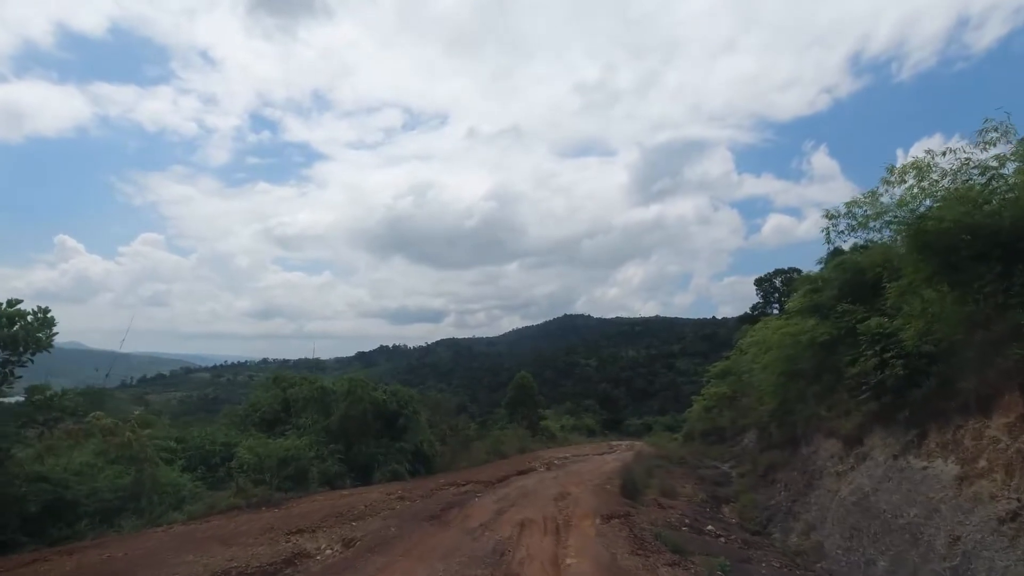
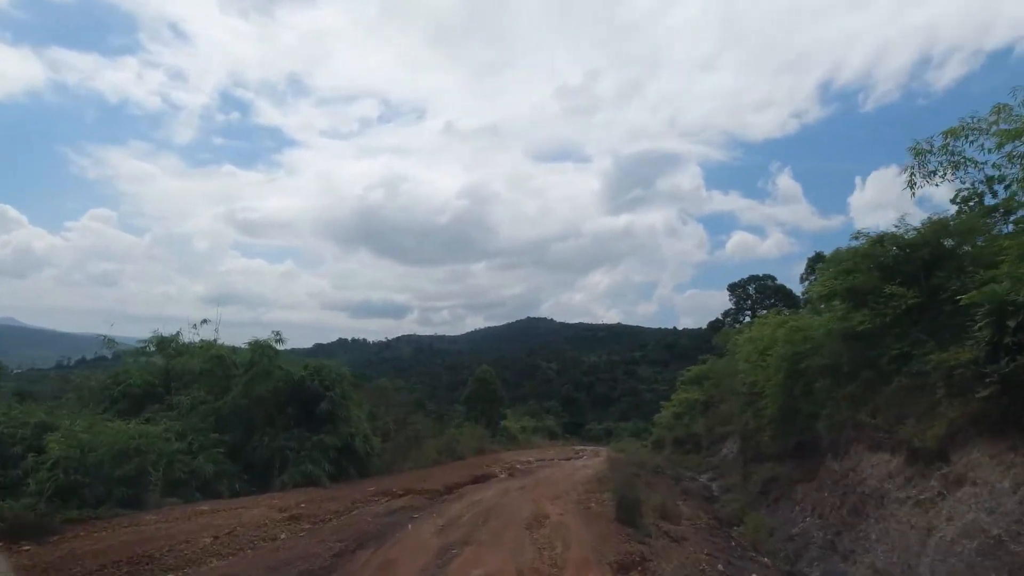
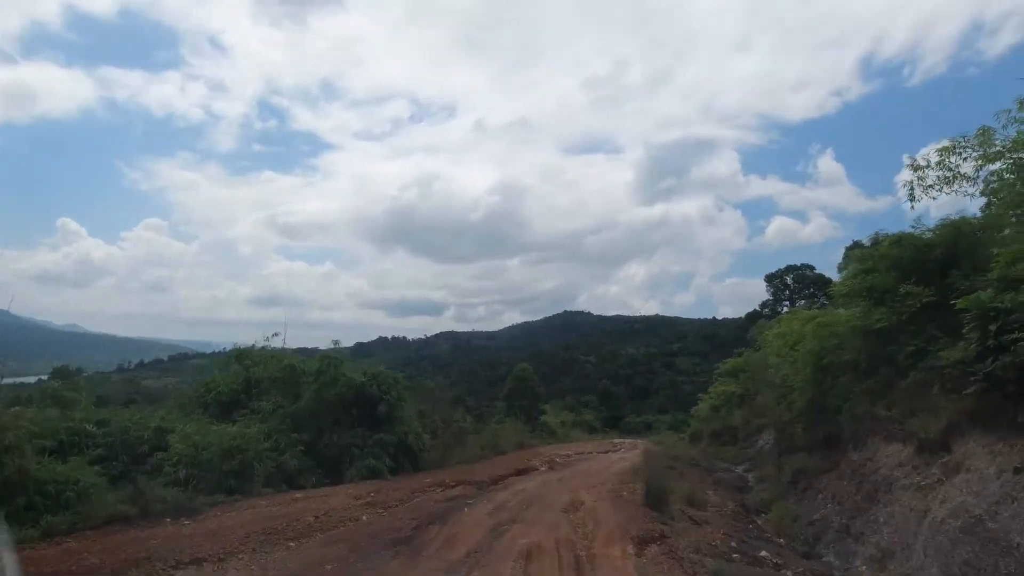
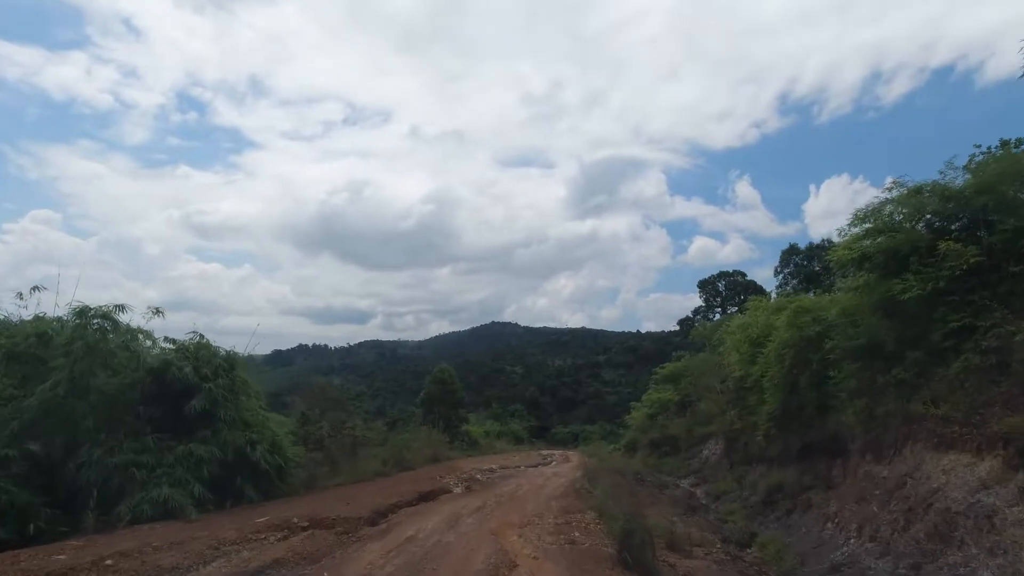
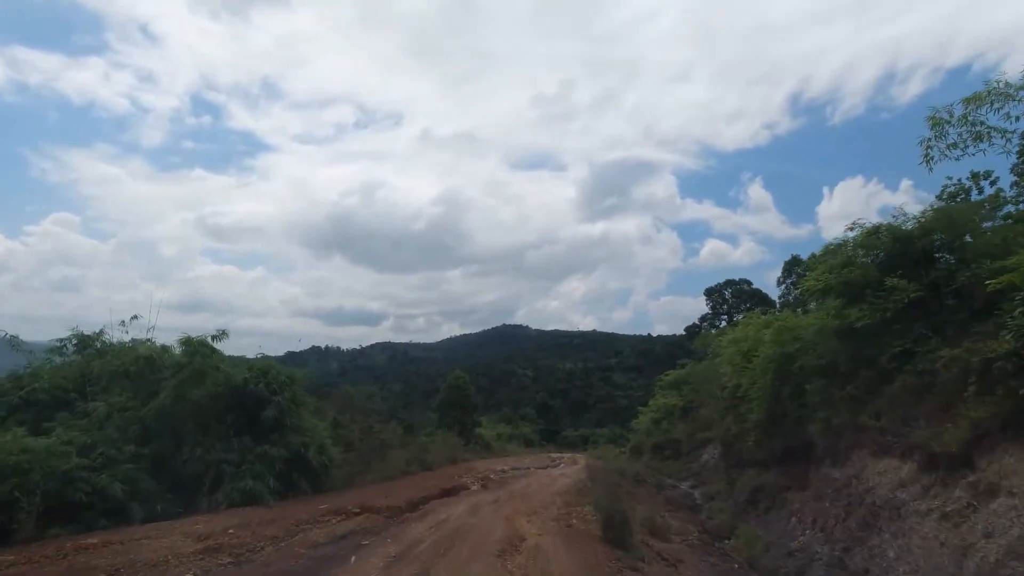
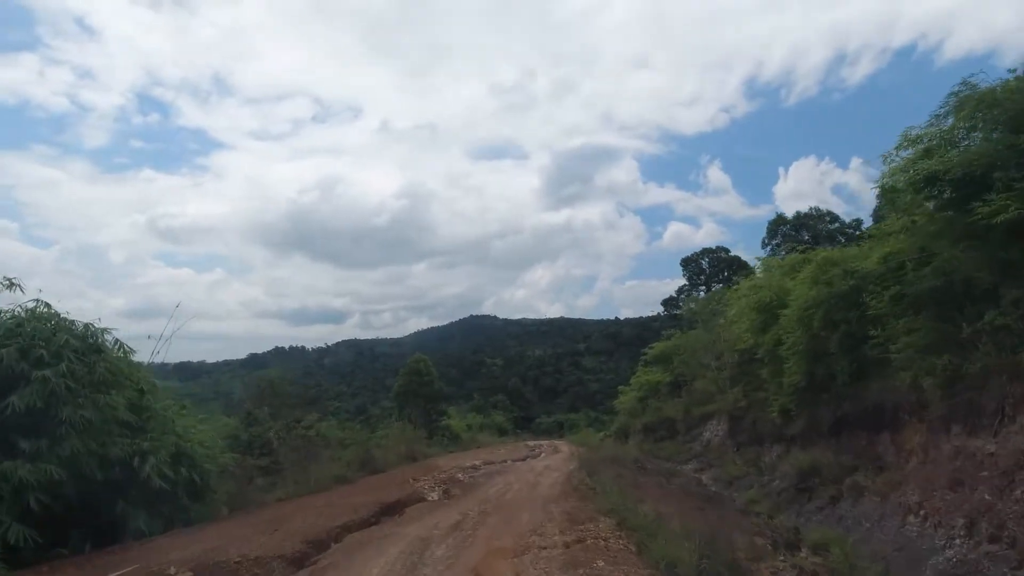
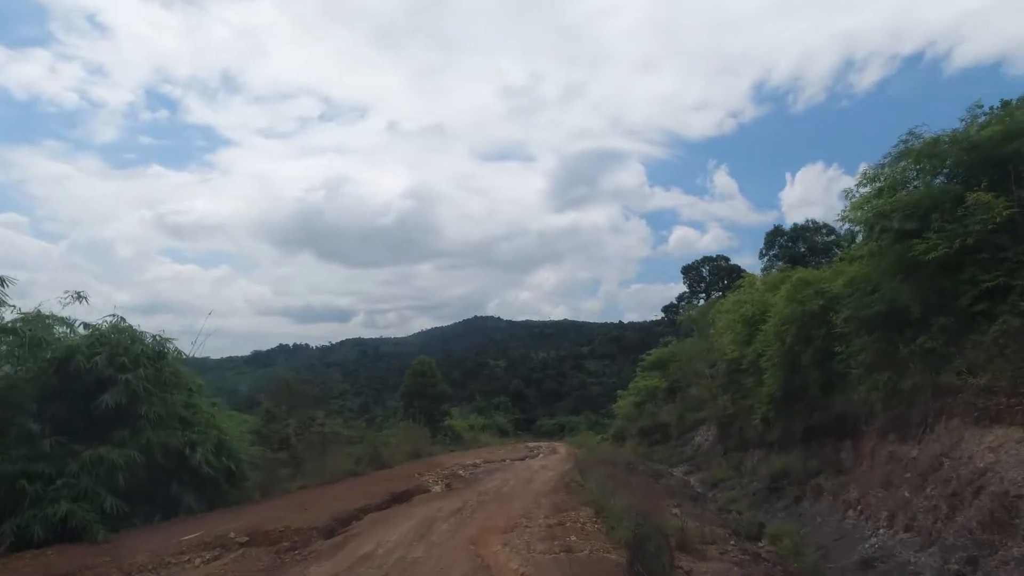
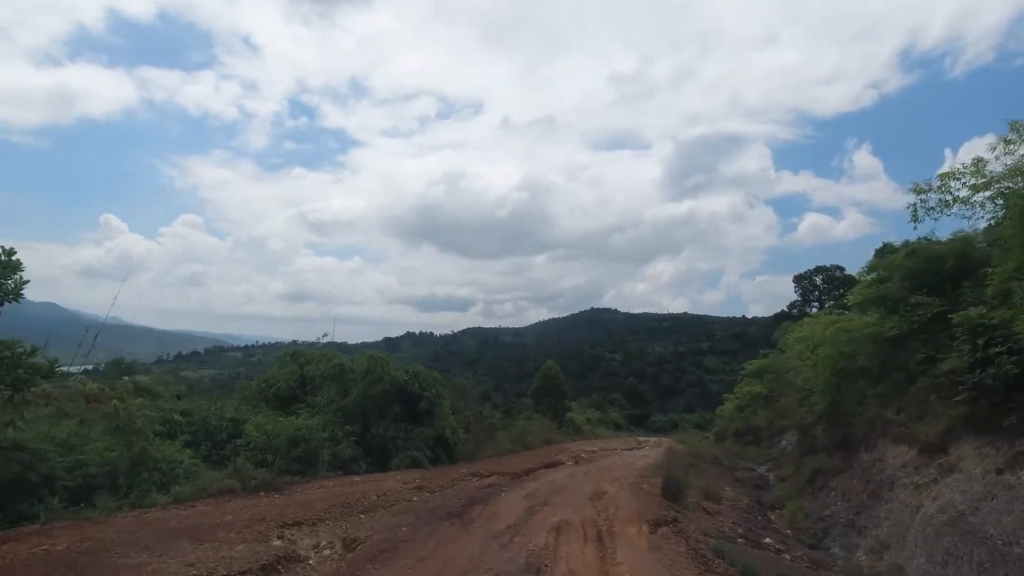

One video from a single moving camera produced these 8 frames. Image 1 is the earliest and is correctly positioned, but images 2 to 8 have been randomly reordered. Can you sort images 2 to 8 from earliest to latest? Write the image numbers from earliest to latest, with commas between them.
8, 3, 2, 5, 4, 7, 6
